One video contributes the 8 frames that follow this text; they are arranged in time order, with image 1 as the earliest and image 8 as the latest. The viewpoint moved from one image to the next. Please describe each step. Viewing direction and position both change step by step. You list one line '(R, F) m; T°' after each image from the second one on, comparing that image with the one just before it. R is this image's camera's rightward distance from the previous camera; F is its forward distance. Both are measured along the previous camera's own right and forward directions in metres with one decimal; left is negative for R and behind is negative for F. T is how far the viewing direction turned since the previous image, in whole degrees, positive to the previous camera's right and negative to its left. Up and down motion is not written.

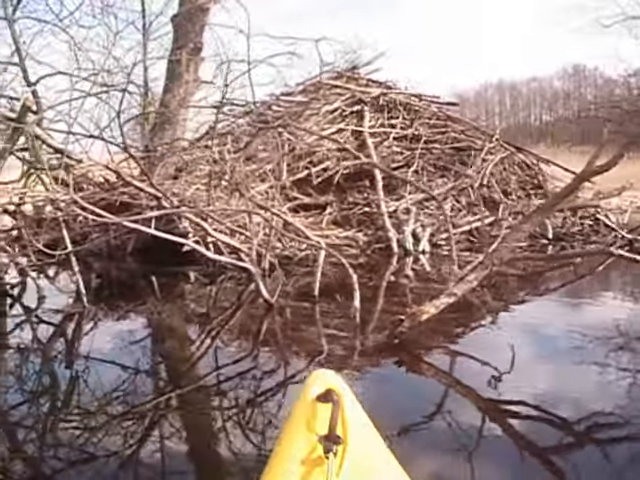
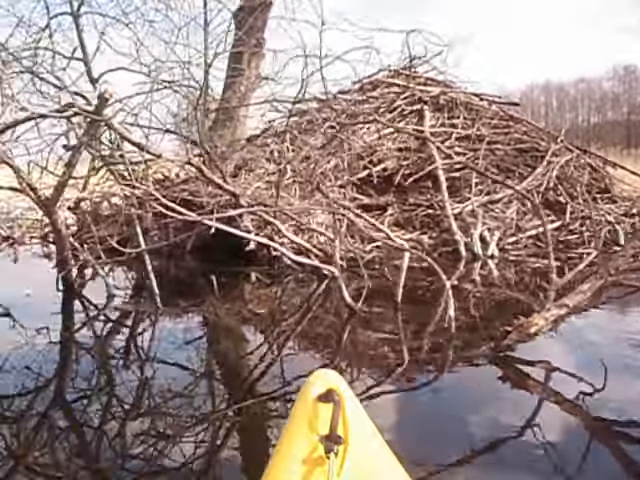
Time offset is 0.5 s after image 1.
(-0.2, +0.2) m; -3°
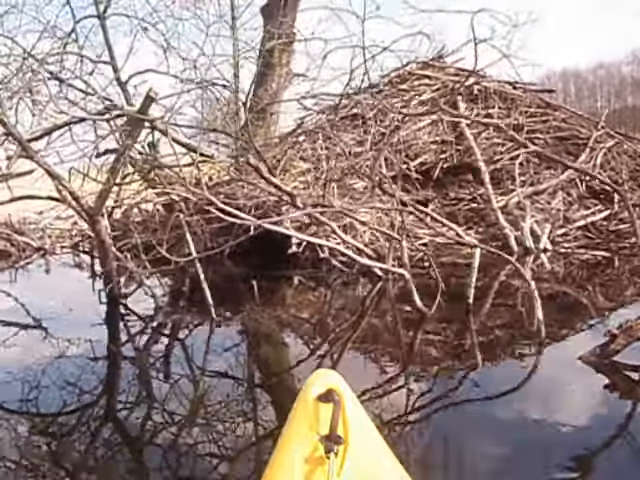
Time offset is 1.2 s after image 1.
(-0.2, +0.2) m; -2°
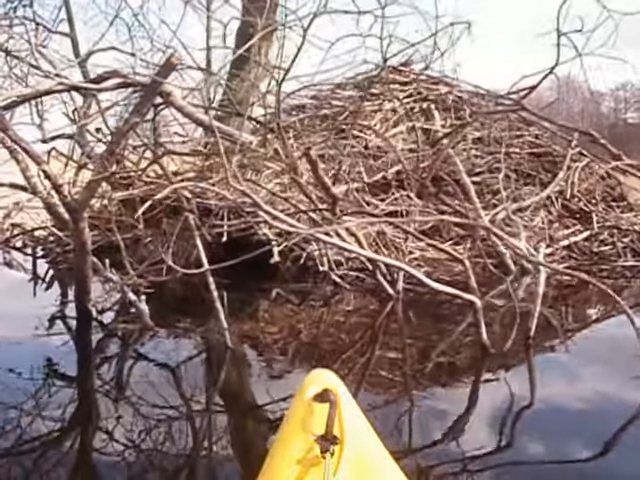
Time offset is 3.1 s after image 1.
(-0.5, +0.6) m; +7°
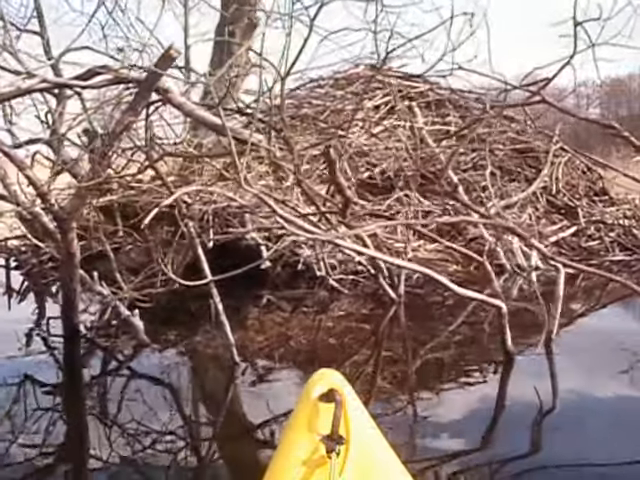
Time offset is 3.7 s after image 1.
(-0.1, +0.2) m; +3°
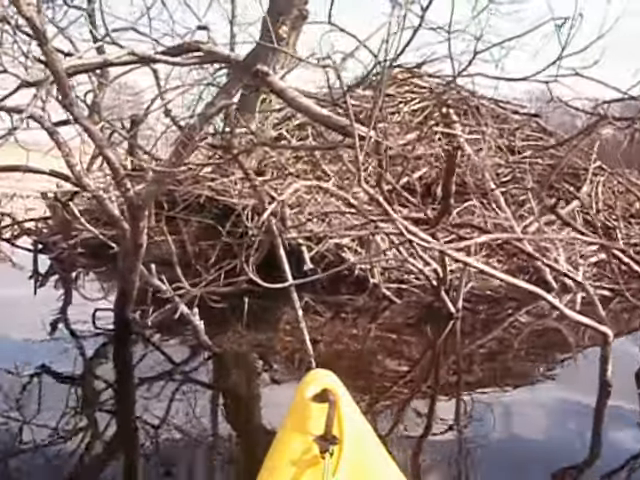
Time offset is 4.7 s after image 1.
(-0.3, +0.2) m; 0°
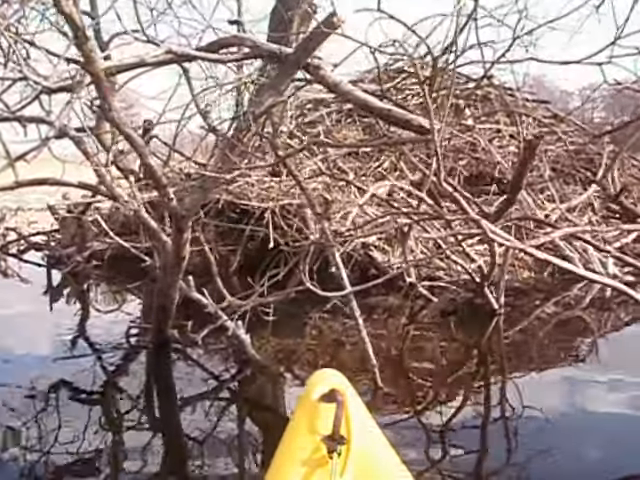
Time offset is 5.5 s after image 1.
(-0.2, +0.1) m; 0°
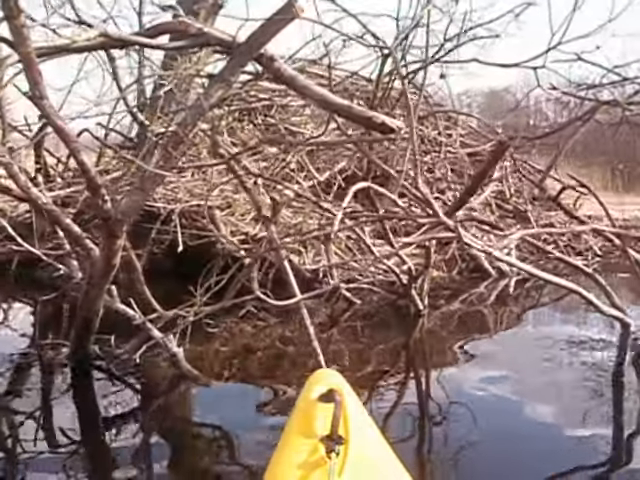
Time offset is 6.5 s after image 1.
(-0.2, +0.1) m; +10°
